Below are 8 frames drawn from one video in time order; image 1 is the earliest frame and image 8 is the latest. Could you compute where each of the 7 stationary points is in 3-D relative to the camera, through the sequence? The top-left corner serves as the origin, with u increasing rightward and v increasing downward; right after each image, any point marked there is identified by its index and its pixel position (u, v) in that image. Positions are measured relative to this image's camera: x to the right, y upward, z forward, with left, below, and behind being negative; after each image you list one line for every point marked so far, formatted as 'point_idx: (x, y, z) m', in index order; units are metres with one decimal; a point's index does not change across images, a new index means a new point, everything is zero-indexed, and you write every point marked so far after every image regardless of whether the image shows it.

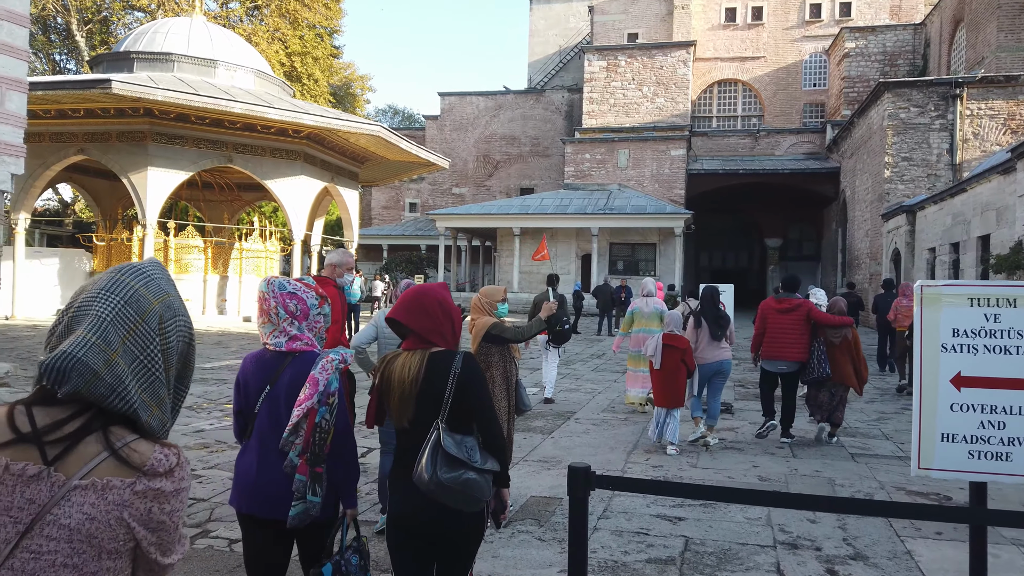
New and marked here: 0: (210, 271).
0: (-7.5, +0.4, +18.7) m
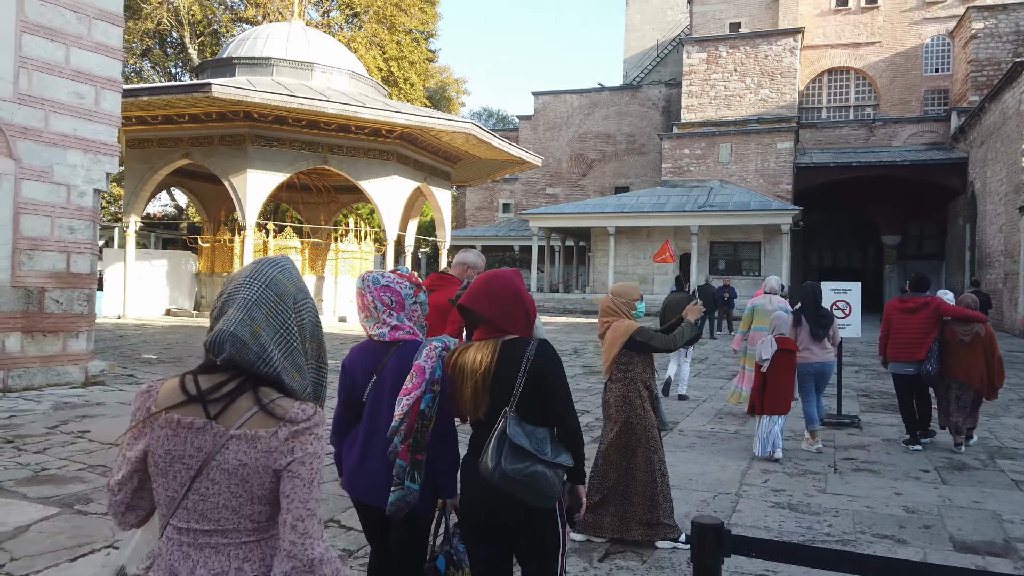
0: (-5.2, +0.4, +18.9) m
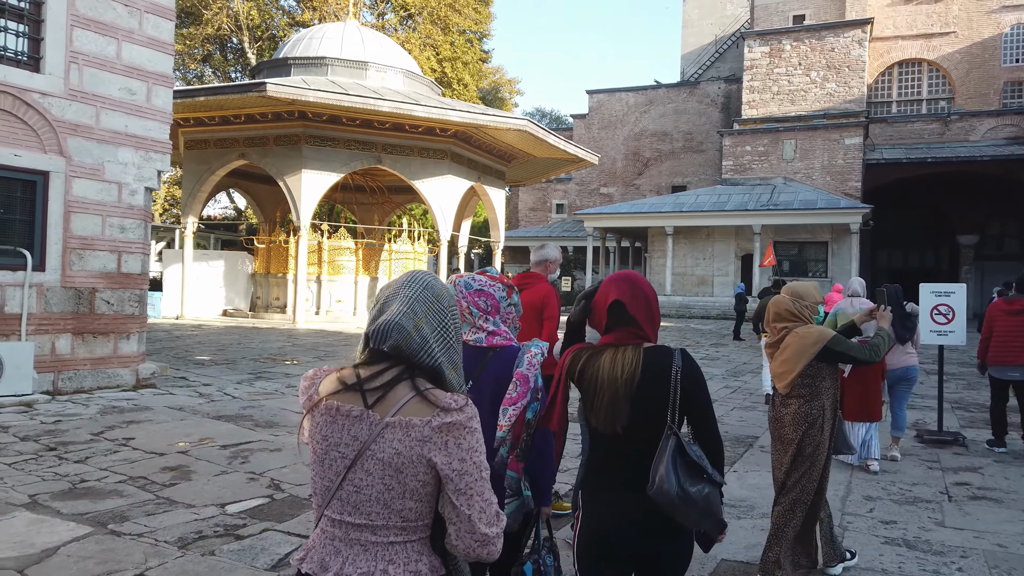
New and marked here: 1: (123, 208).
0: (-3.8, +0.4, +18.8) m
1: (-3.9, +0.8, +7.6) m
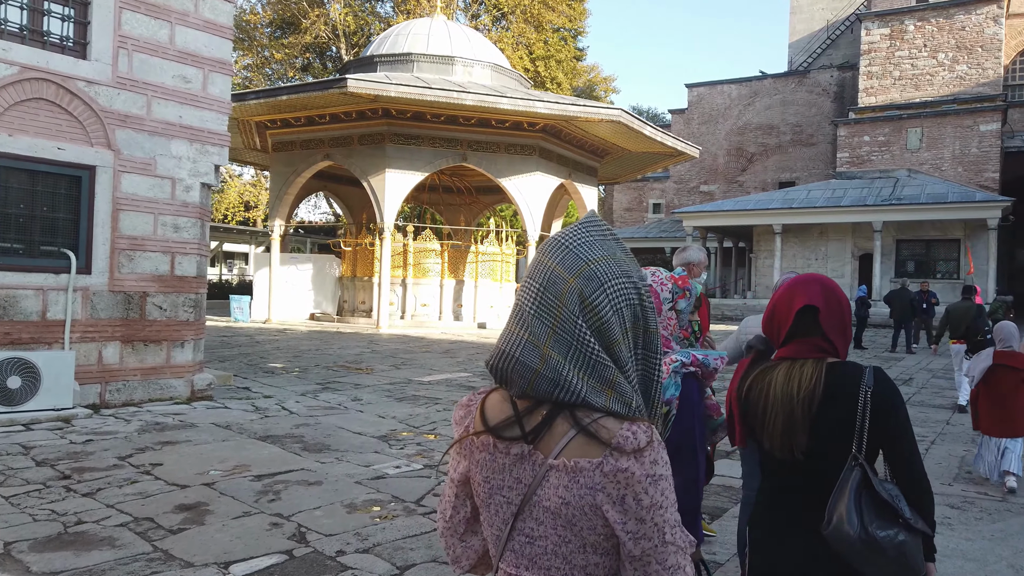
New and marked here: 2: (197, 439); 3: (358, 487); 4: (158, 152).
0: (-1.5, +0.3, +18.1) m
1: (-3.1, +0.8, +7.0) m
2: (-2.4, -1.1, +5.7) m
3: (-1.0, -1.2, +4.6) m
4: (-3.3, +1.2, +6.9) m
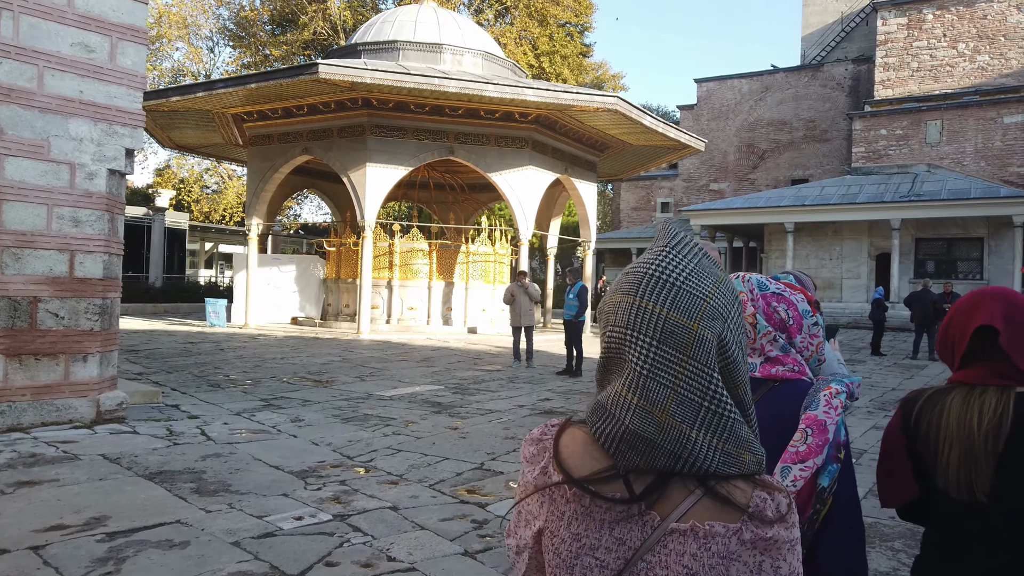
0: (-1.7, +0.2, +17.0) m
1: (-3.5, +0.7, +6.0) m
2: (-2.7, -1.2, +4.6) m
3: (-1.3, -1.2, +3.6) m
4: (-3.6, +1.2, +5.9) m
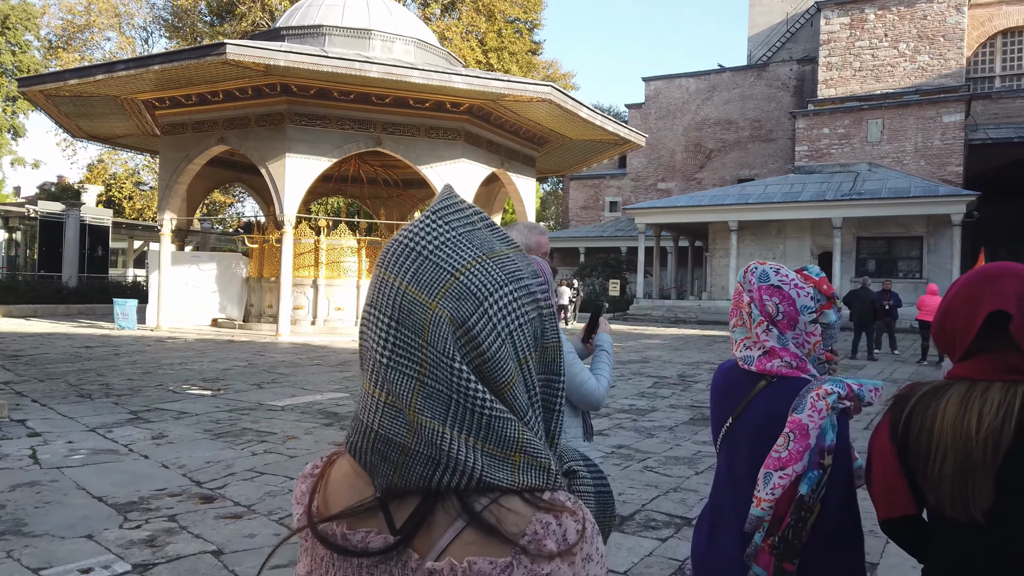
0: (-3.1, +0.3, +16.2) m
1: (-4.3, +0.8, +5.0) m
2: (-3.4, -1.1, +3.7) m
3: (-2.0, -1.2, +2.7) m
4: (-4.4, +1.2, +4.9) m
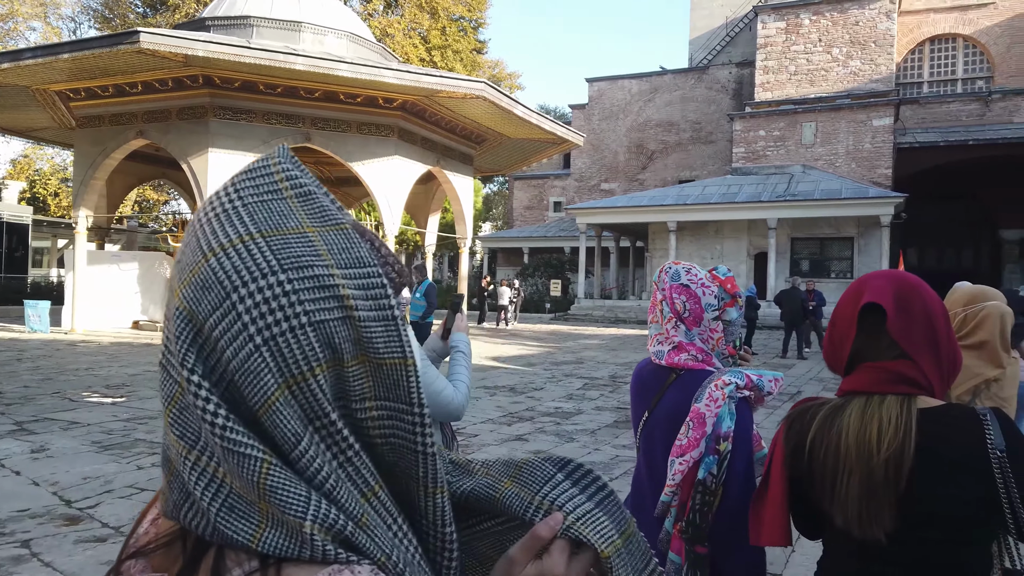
0: (-4.5, +0.2, +15.7) m
1: (-4.9, +0.8, +4.5) m
2: (-3.9, -1.1, +3.2) m
3: (-2.4, -1.2, +2.3) m
4: (-5.0, +1.2, +4.3) m
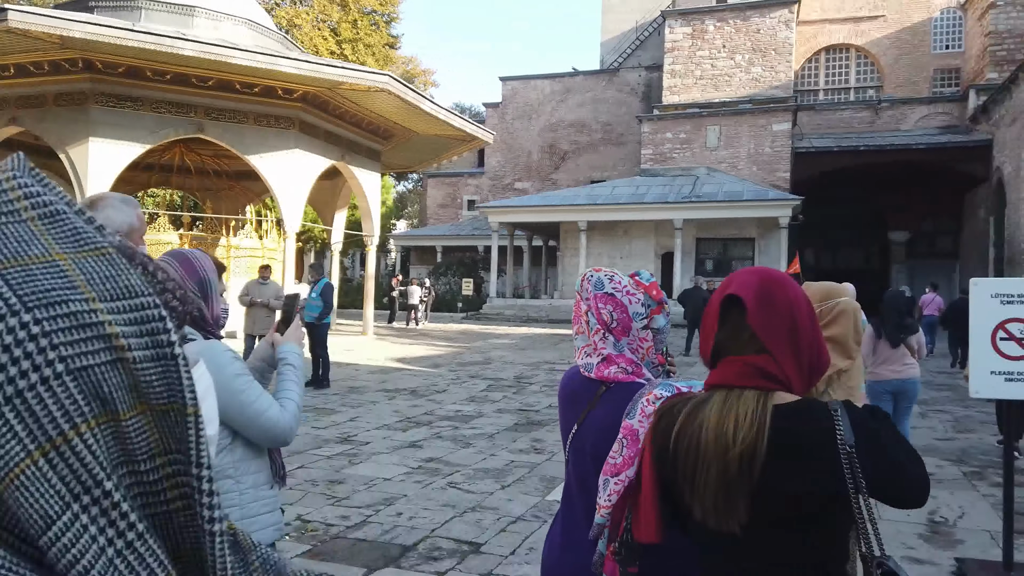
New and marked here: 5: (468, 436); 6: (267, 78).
0: (-6.4, +0.3, +14.8) m
1: (-5.5, +0.8, +3.7) m
2: (-4.4, -1.2, +2.5) m
3: (-2.8, -1.2, +1.8) m
4: (-5.6, +1.2, +3.5) m
5: (-0.4, -1.3, +6.6) m
6: (-4.2, +3.6, +12.9) m
